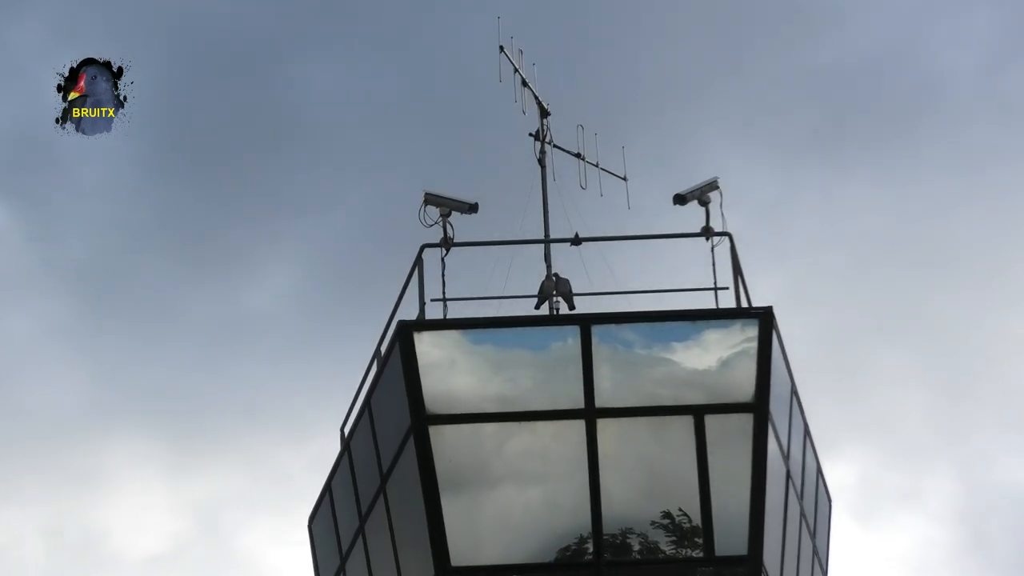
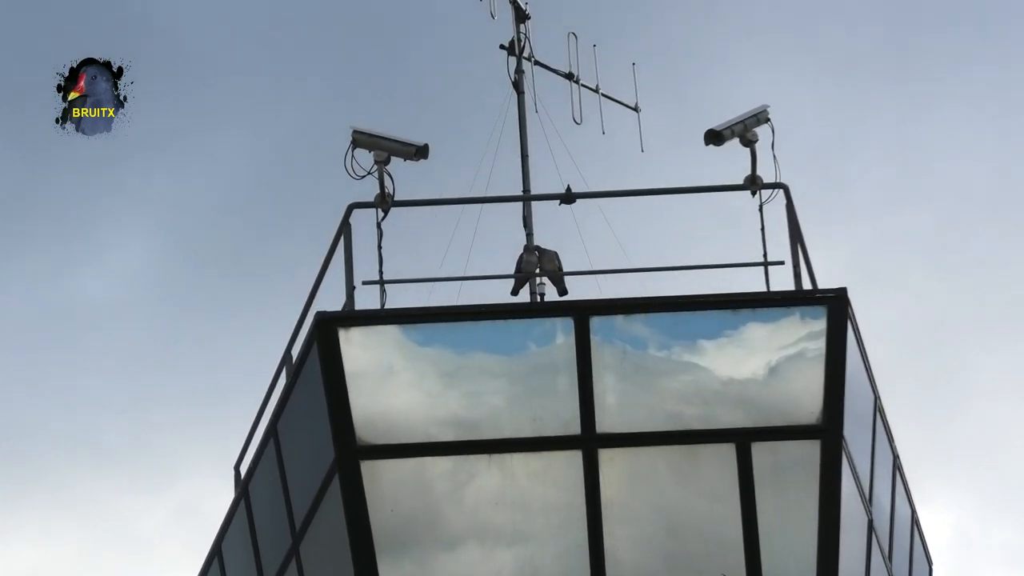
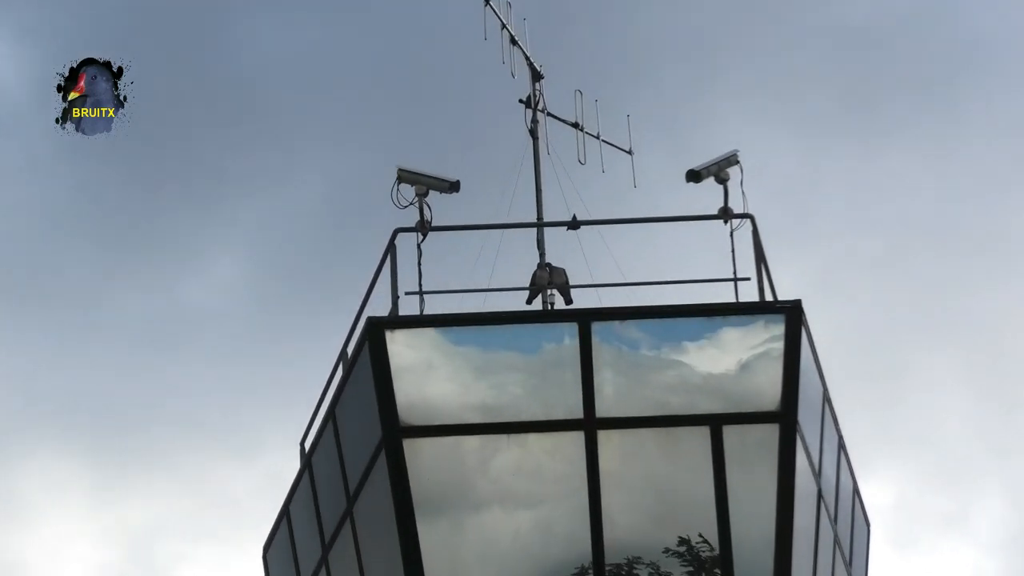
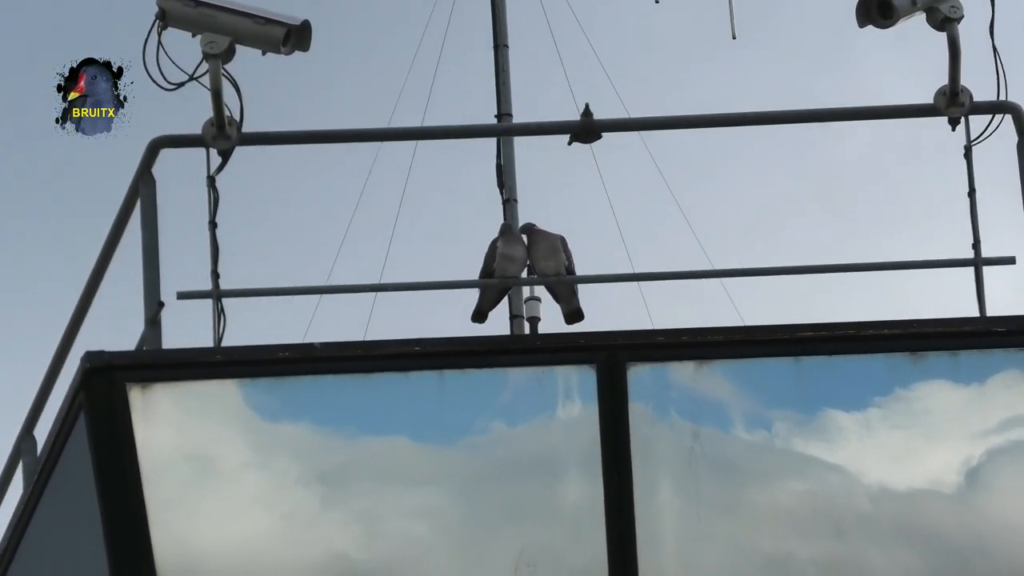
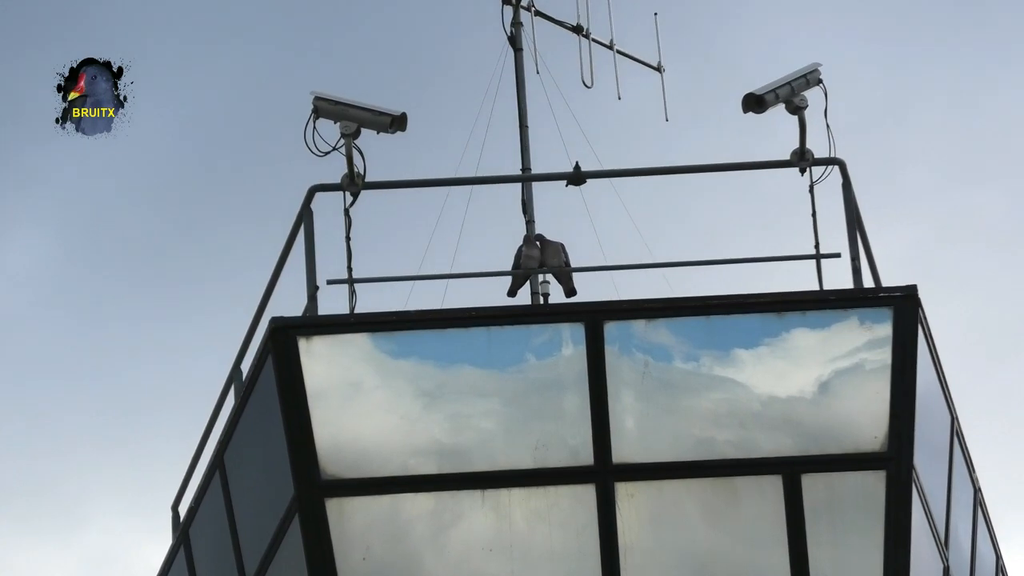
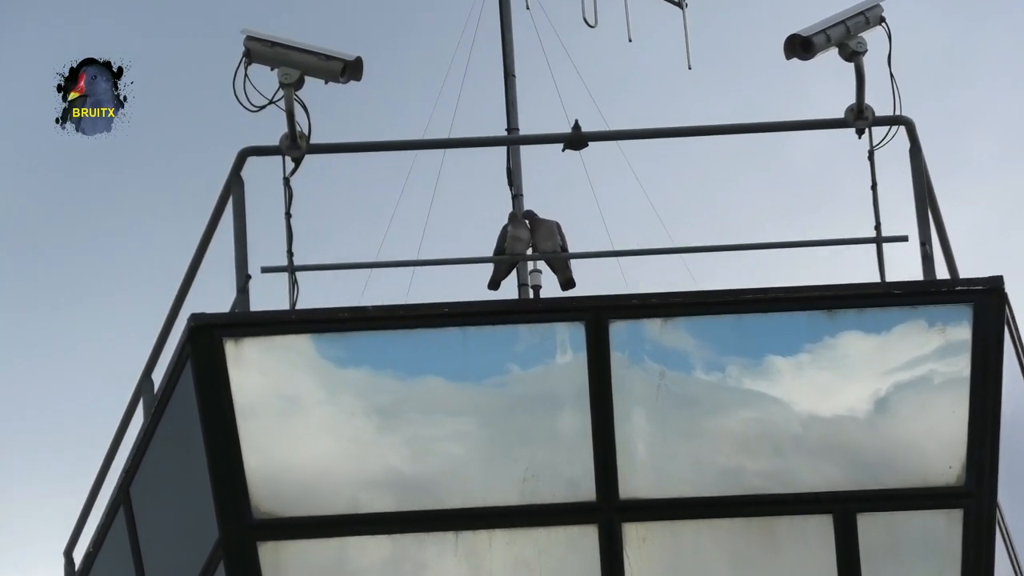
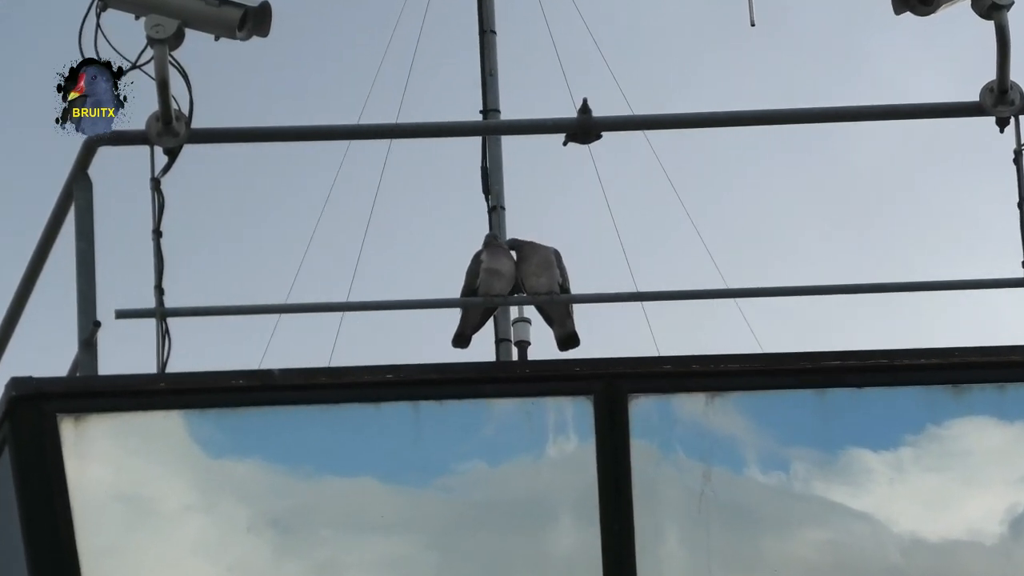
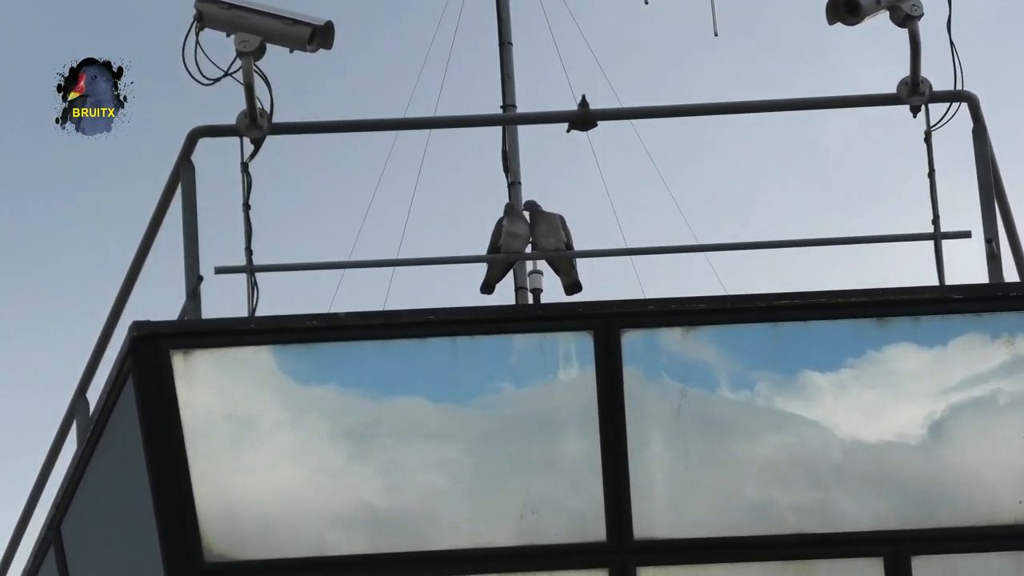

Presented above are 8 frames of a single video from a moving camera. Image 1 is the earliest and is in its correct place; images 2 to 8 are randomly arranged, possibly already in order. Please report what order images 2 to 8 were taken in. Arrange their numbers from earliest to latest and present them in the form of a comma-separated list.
3, 2, 5, 6, 8, 4, 7
